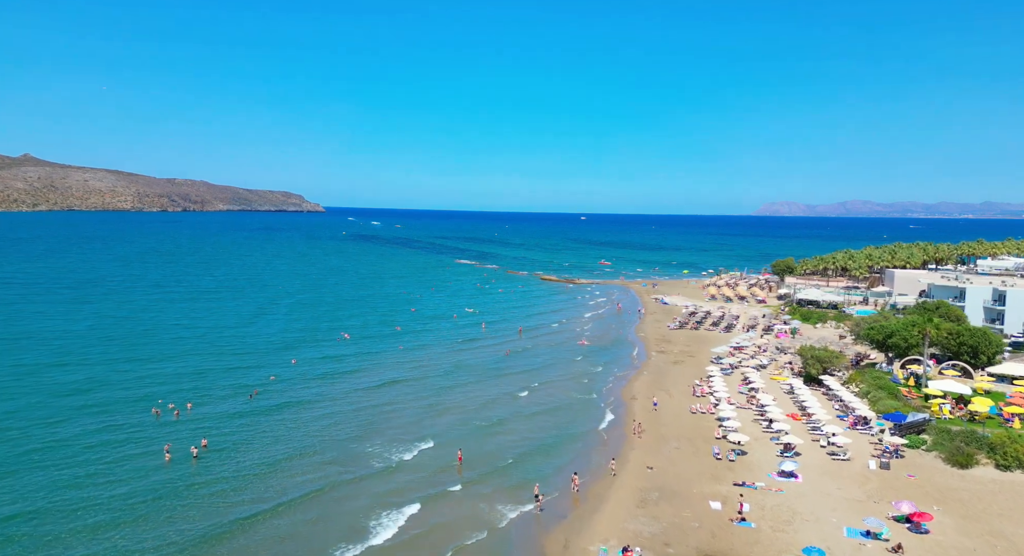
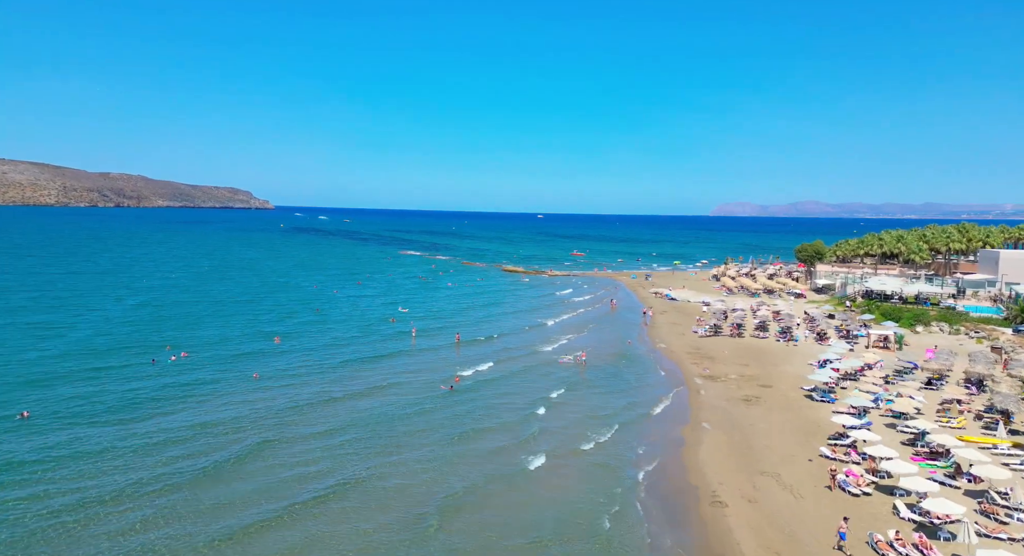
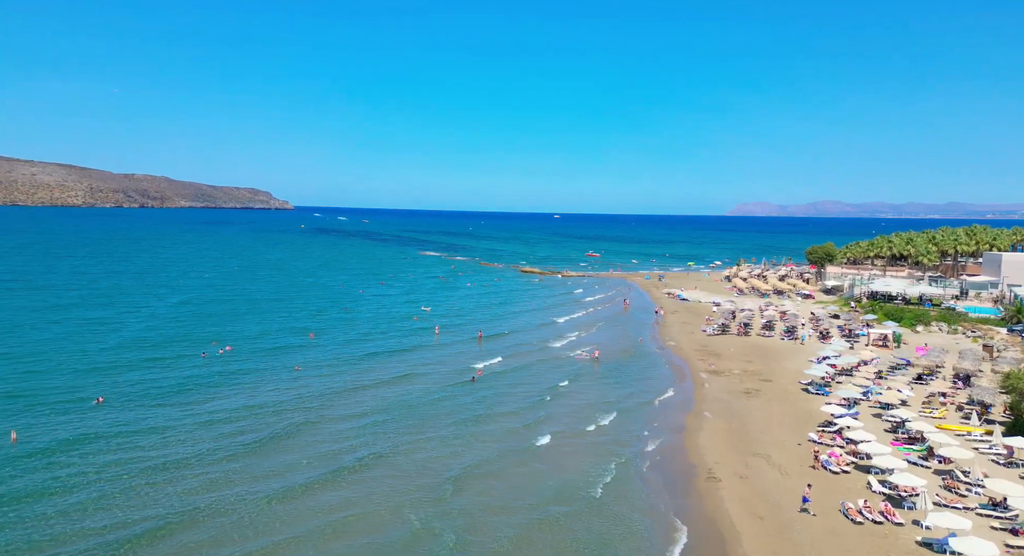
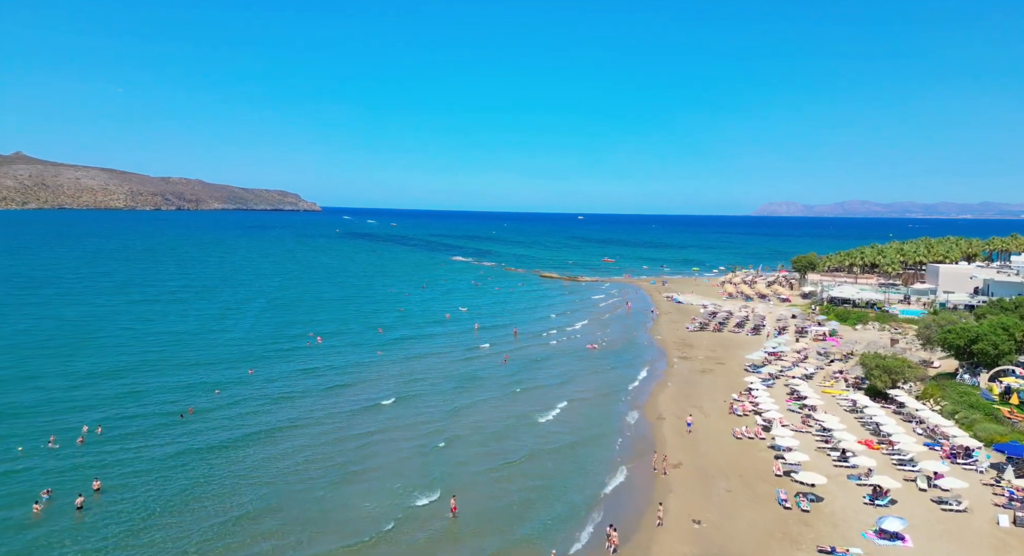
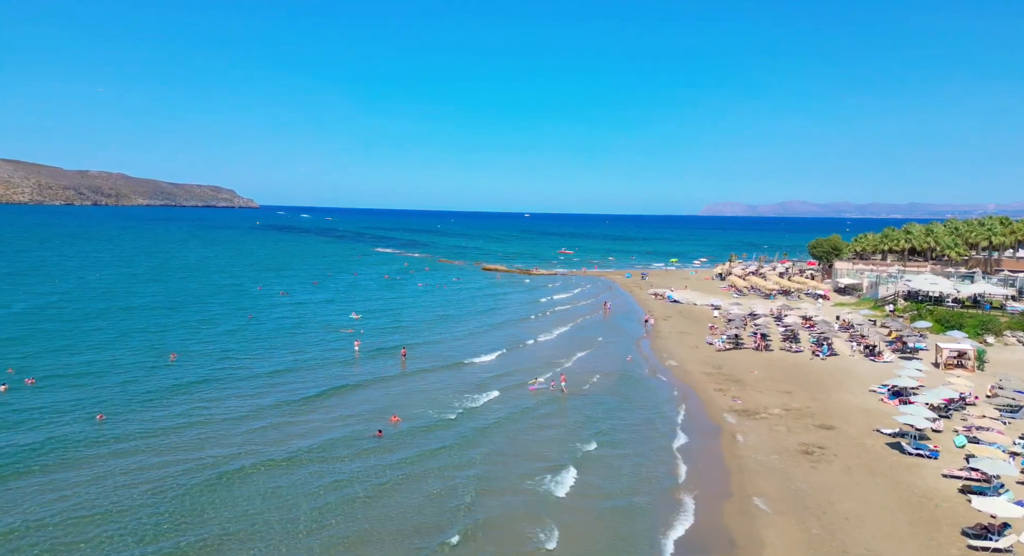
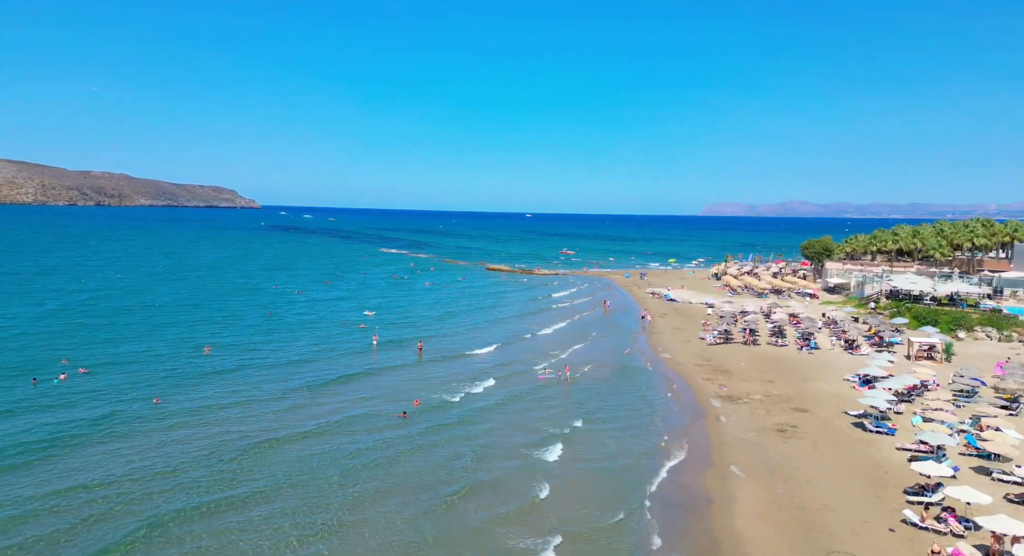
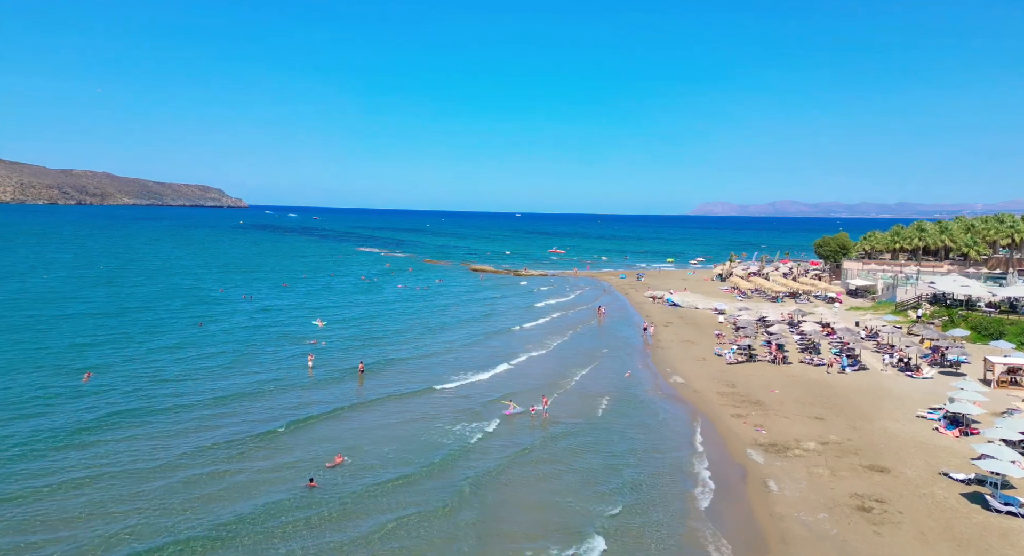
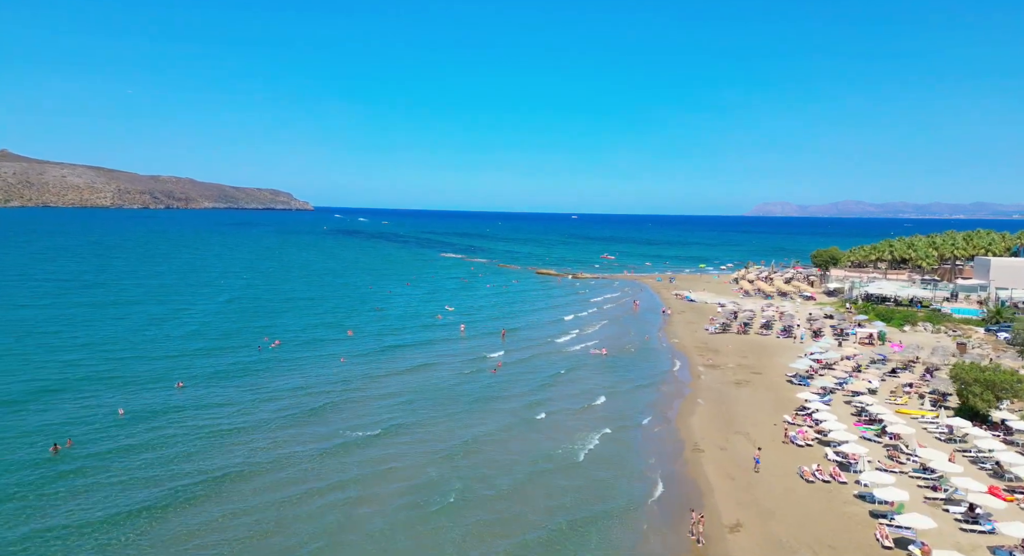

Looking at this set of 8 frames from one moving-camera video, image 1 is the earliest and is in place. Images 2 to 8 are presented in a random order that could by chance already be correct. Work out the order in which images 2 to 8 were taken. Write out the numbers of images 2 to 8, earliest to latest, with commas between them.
4, 8, 3, 2, 6, 5, 7
